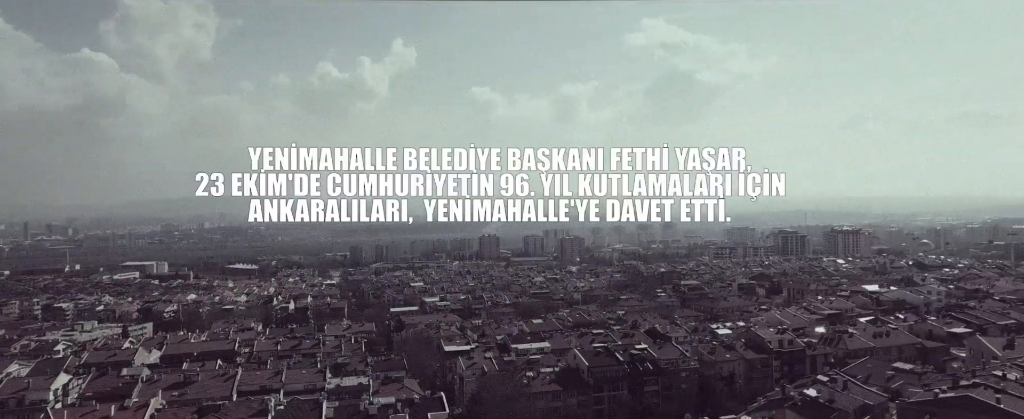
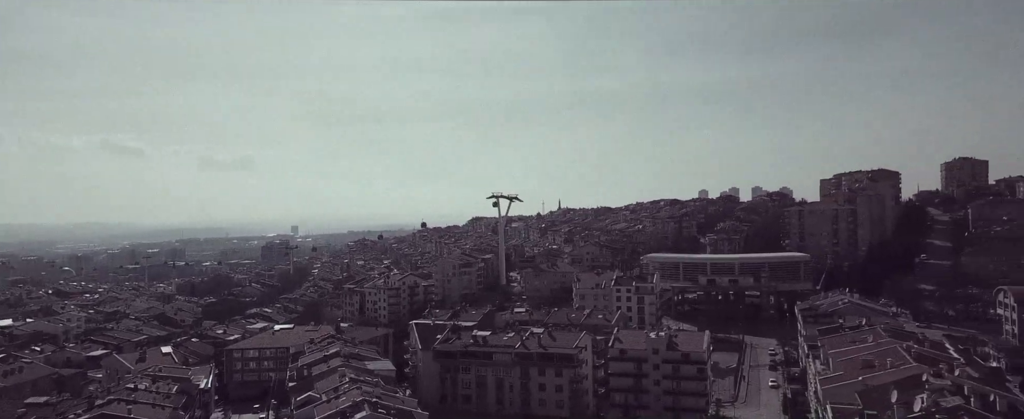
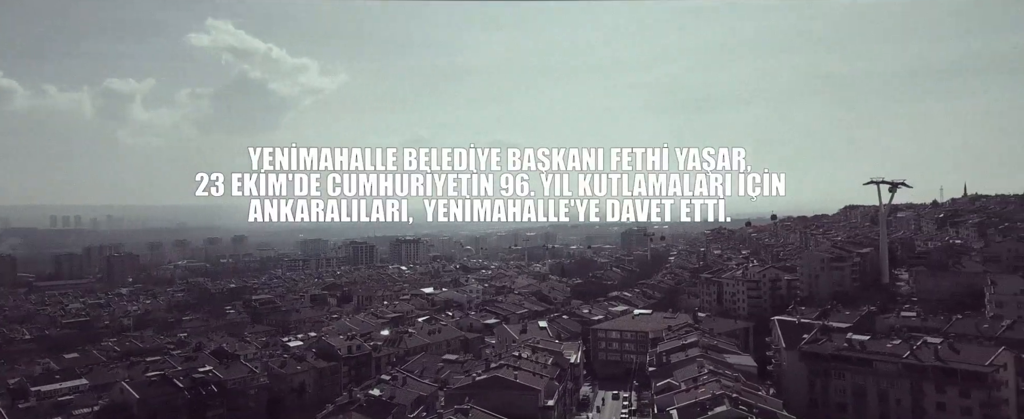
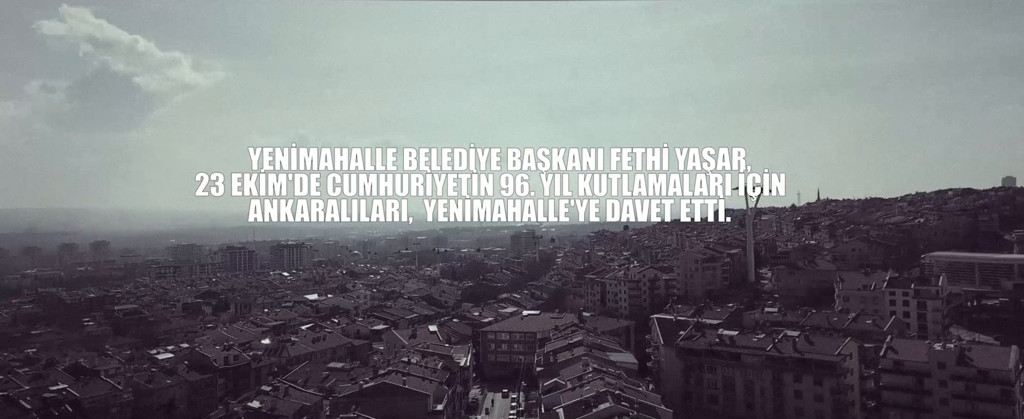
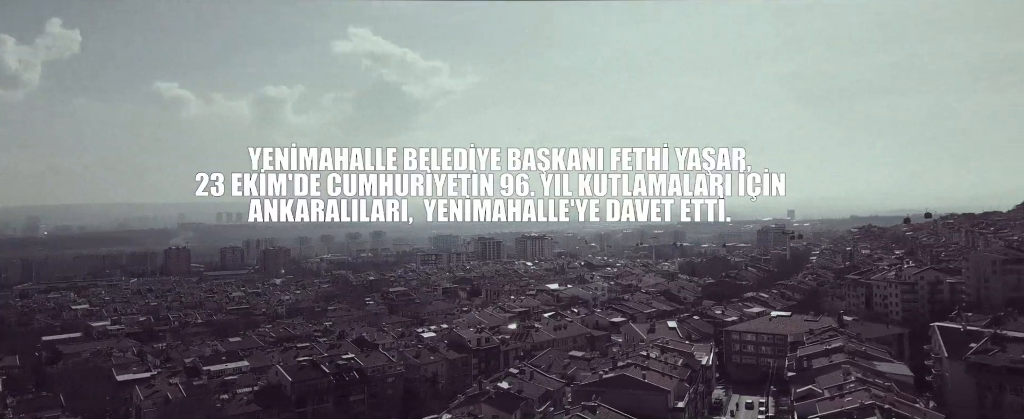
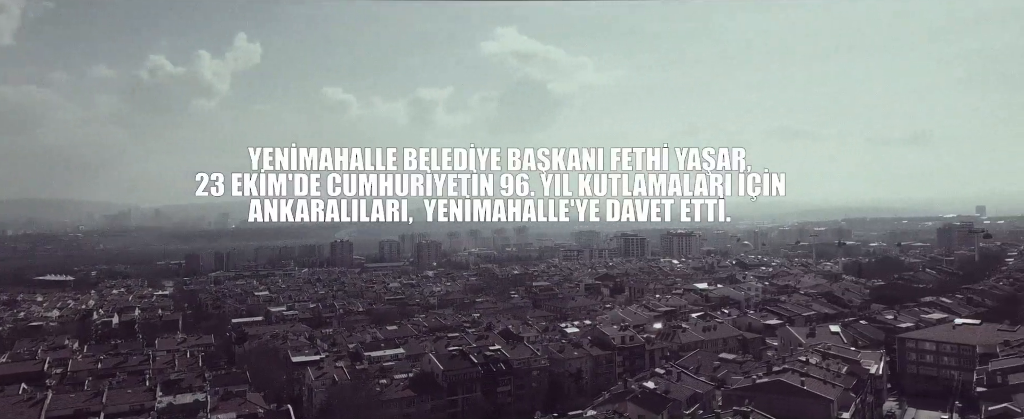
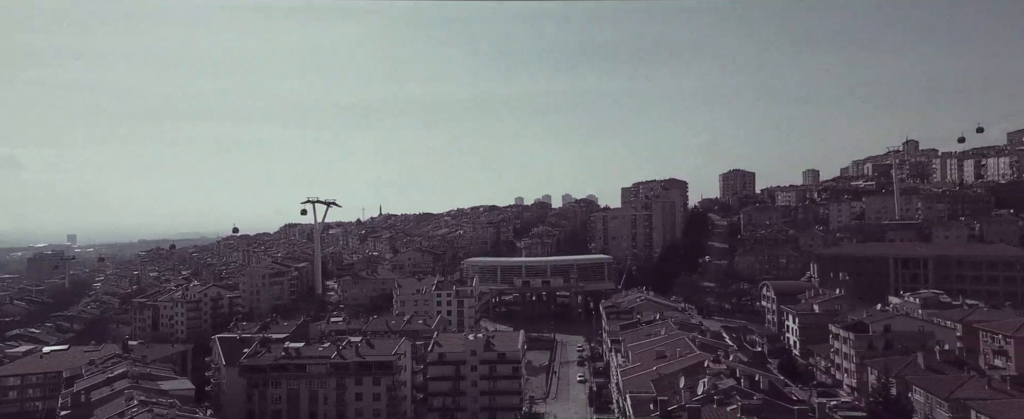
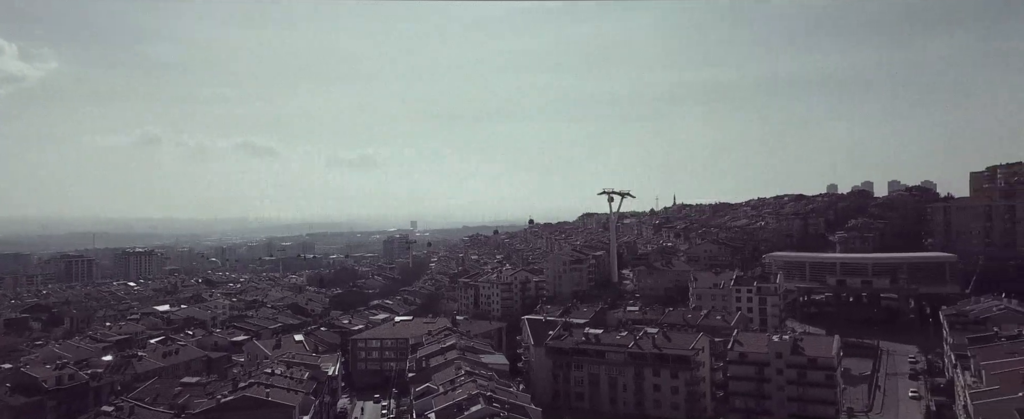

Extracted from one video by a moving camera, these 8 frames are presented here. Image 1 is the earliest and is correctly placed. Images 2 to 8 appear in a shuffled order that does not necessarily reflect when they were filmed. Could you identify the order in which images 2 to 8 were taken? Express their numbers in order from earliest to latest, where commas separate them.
6, 5, 3, 4, 8, 2, 7
